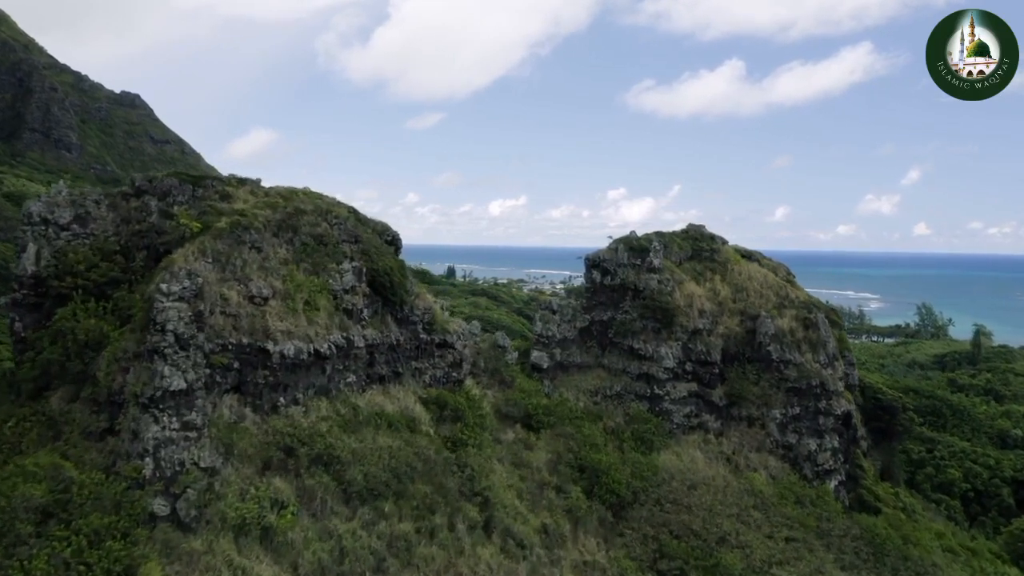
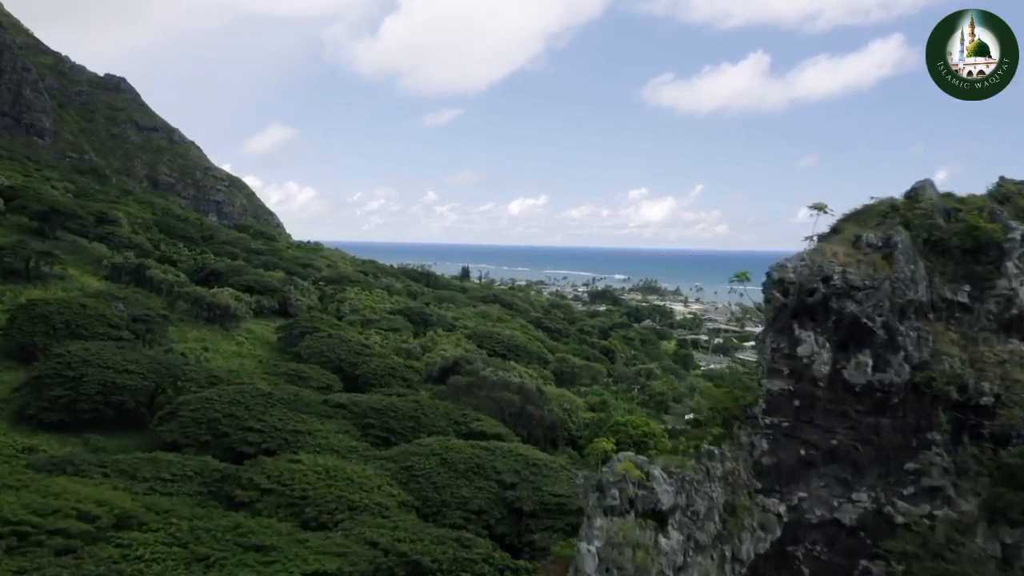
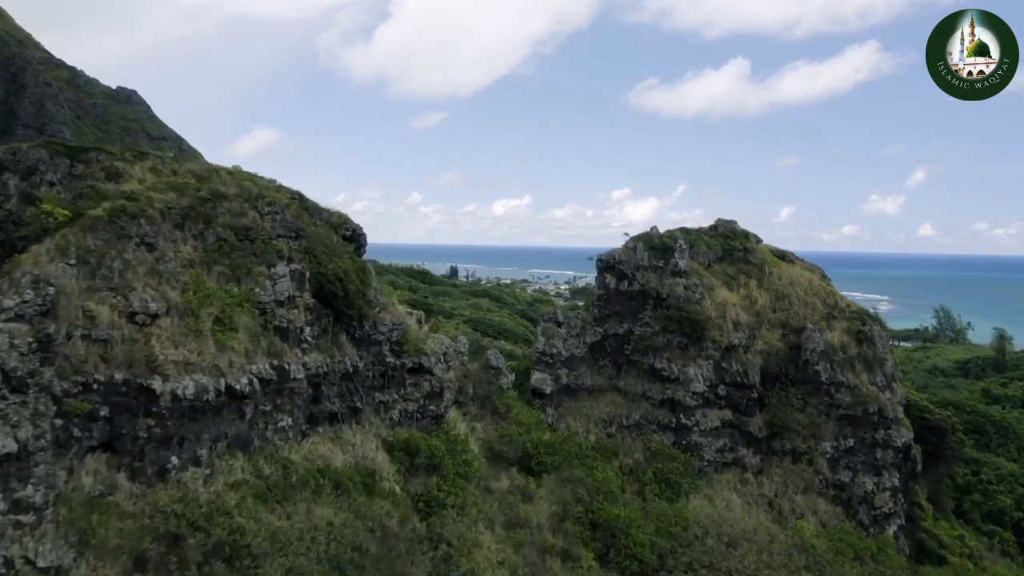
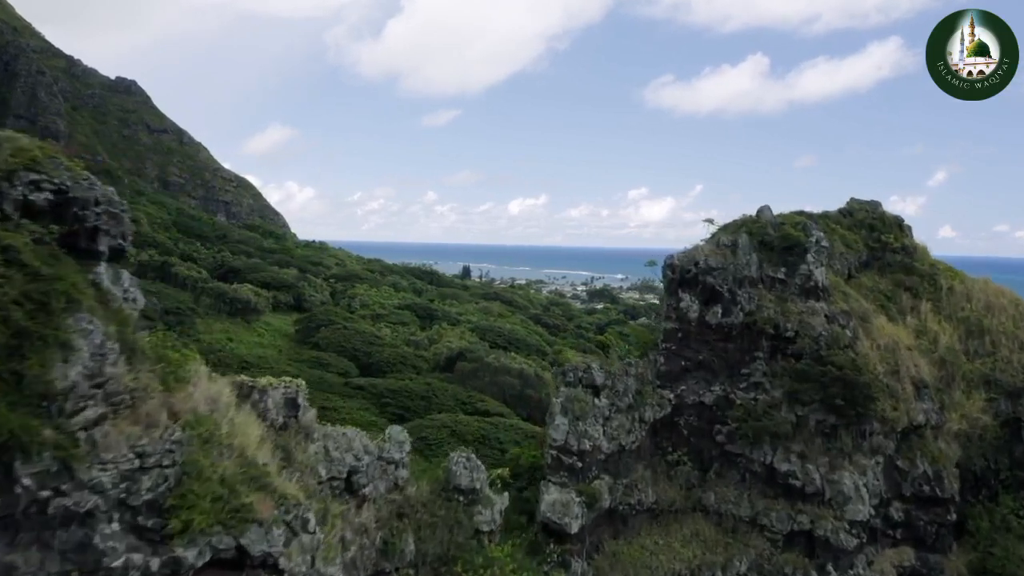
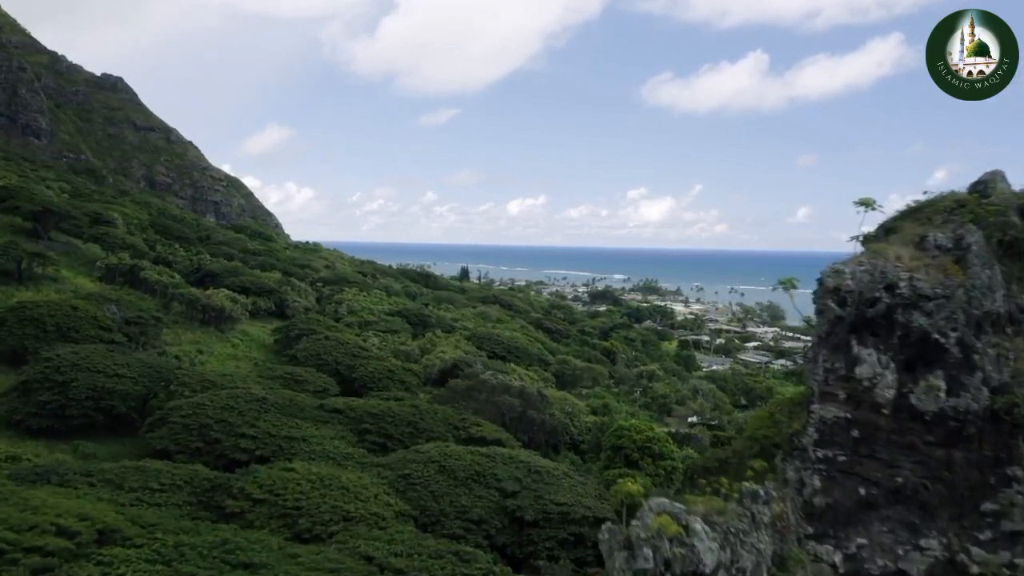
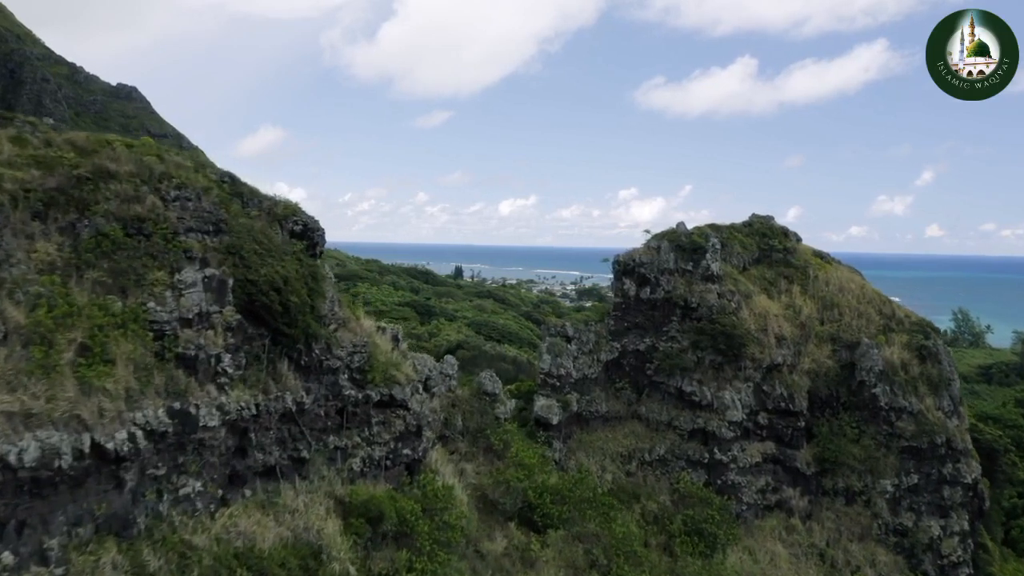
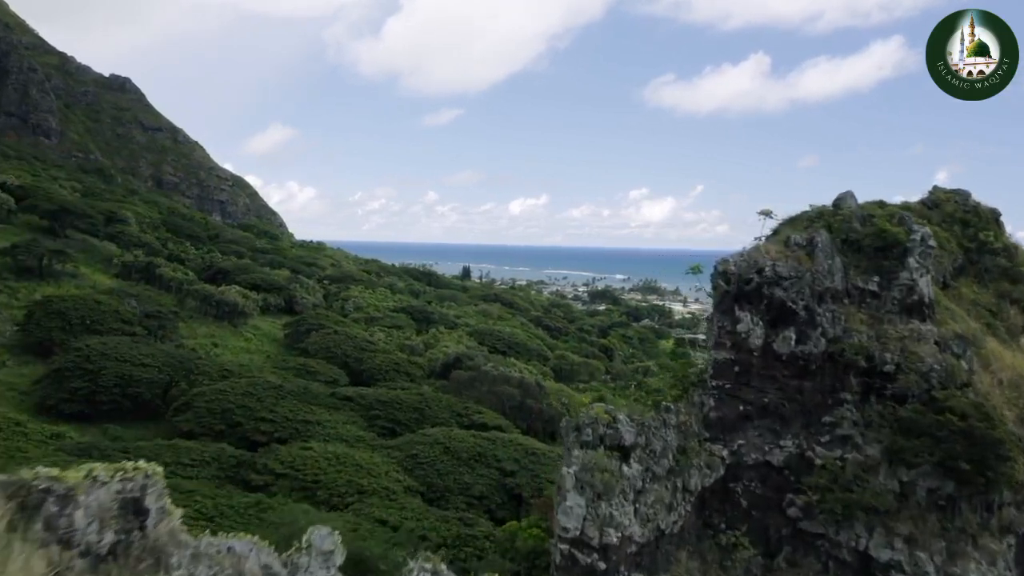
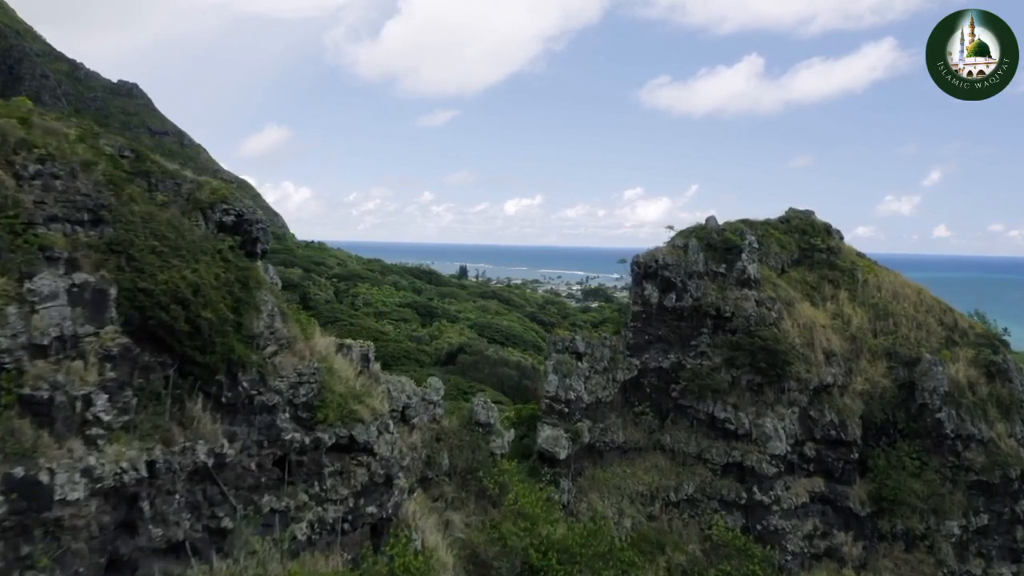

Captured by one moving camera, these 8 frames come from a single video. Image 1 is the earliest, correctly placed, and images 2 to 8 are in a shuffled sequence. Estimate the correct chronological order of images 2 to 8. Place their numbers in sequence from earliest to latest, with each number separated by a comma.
3, 6, 8, 4, 7, 2, 5
